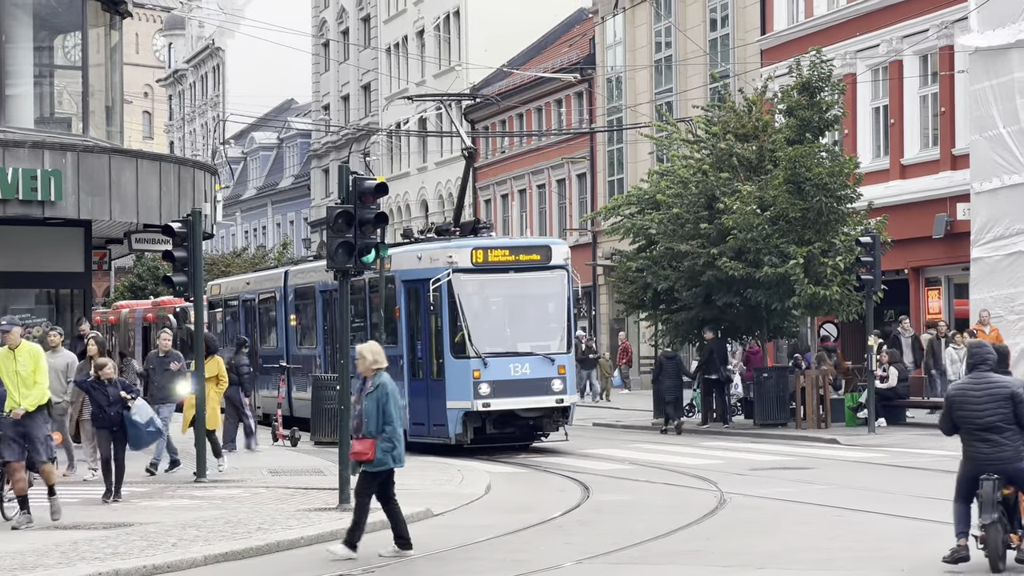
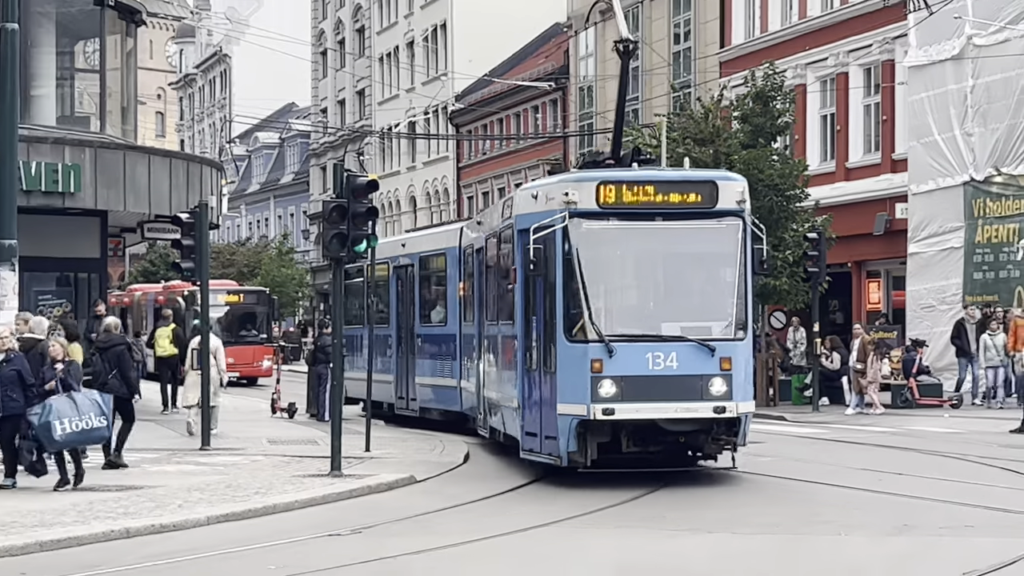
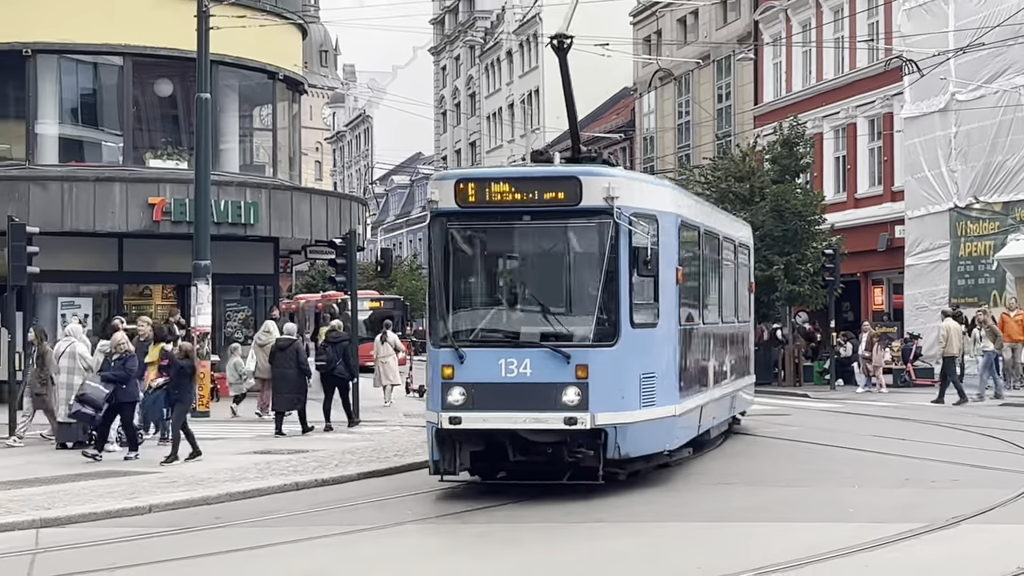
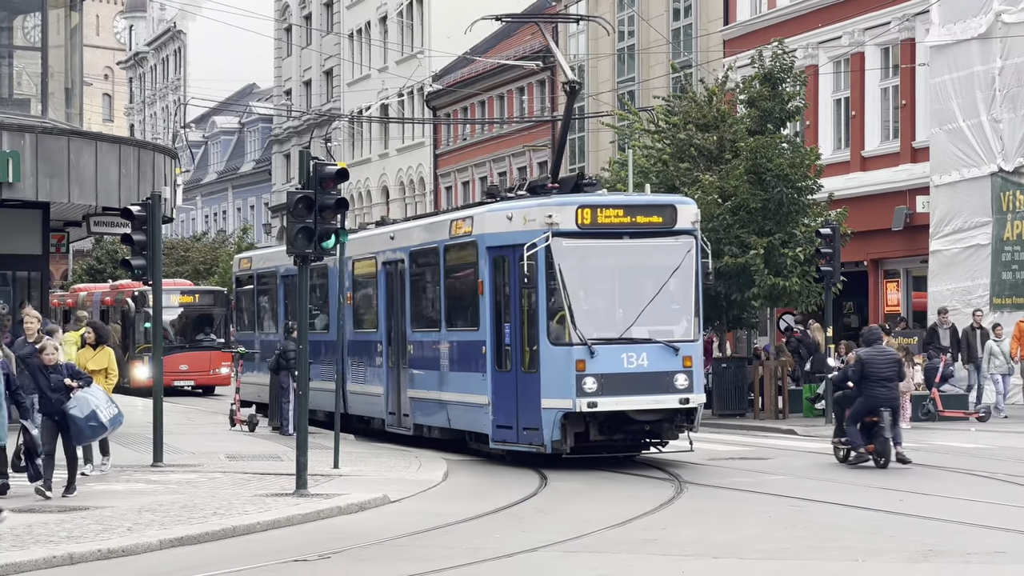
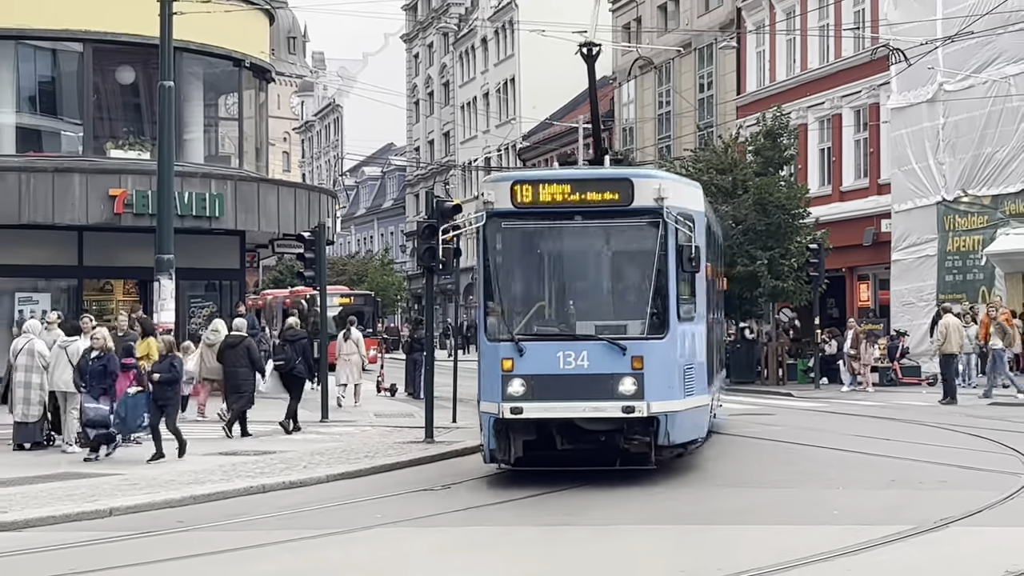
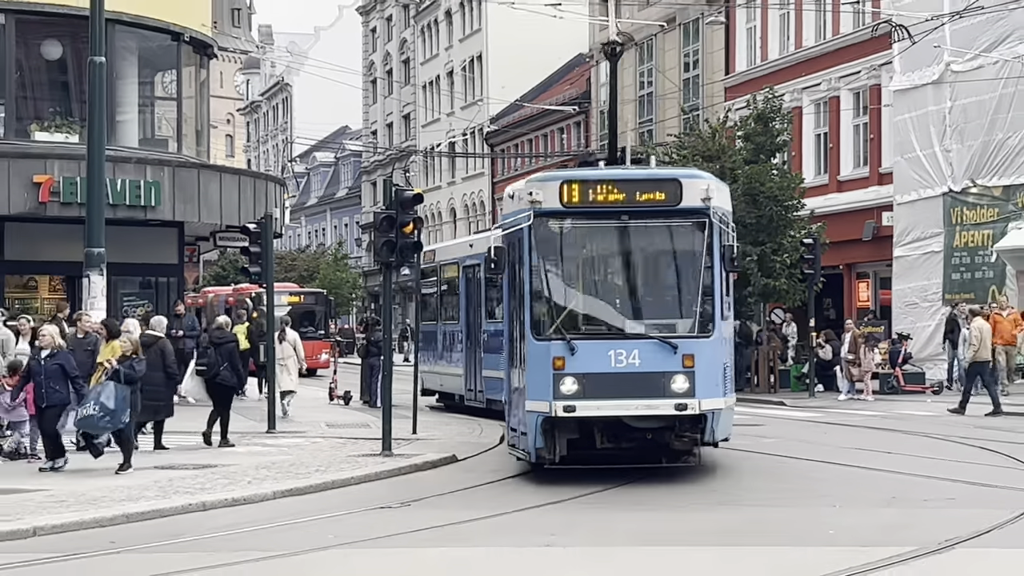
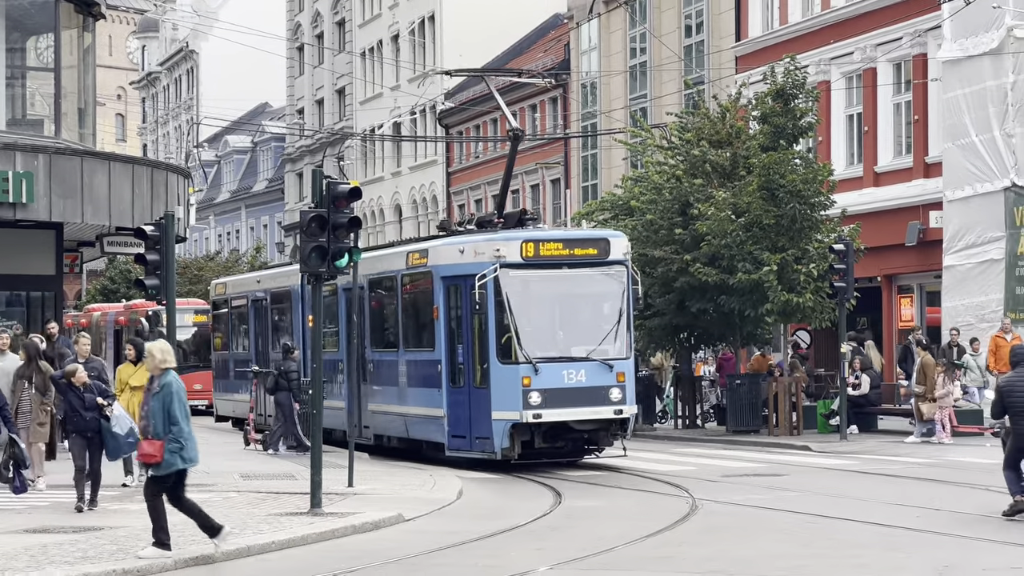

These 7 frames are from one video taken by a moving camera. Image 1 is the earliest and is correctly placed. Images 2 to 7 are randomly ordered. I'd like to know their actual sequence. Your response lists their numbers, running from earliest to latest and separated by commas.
7, 4, 2, 6, 5, 3
